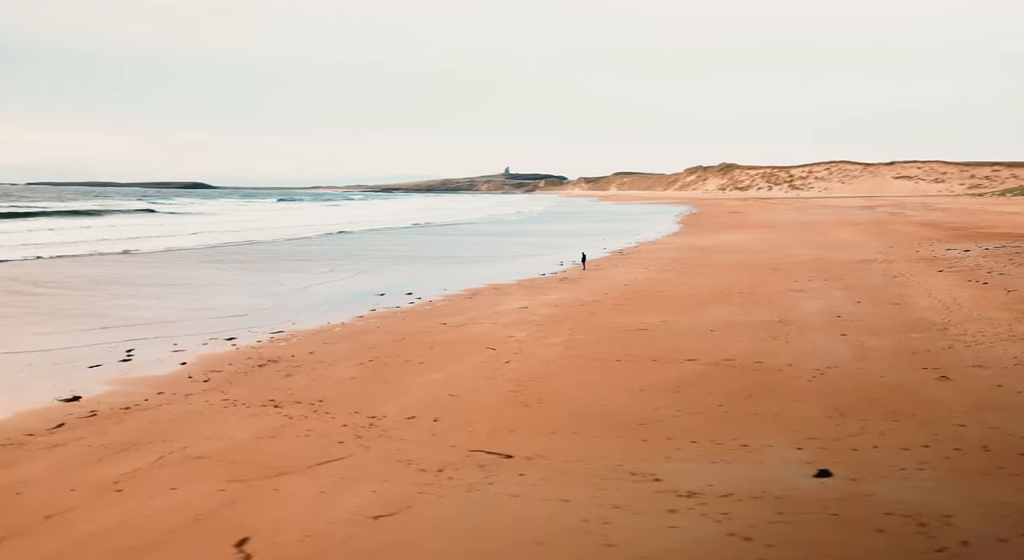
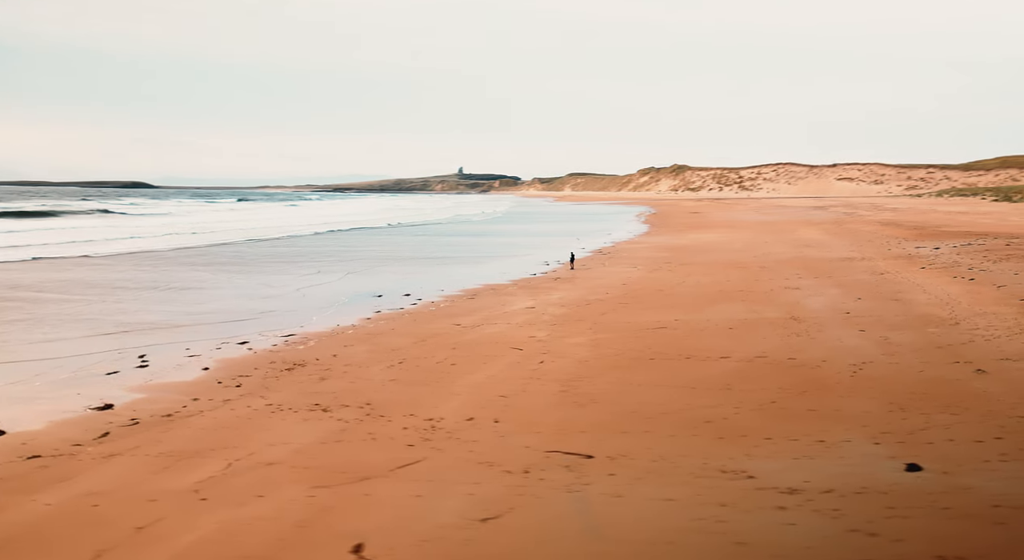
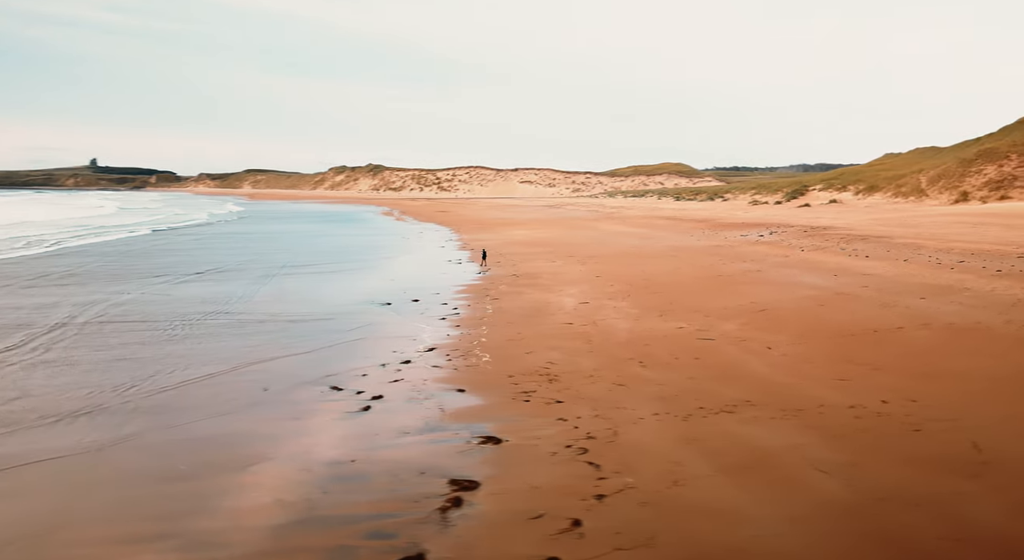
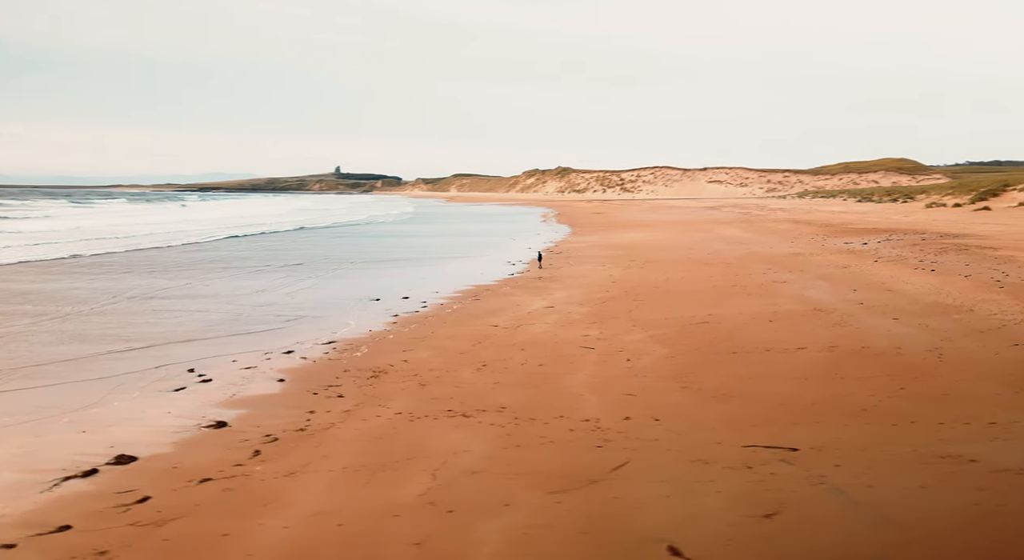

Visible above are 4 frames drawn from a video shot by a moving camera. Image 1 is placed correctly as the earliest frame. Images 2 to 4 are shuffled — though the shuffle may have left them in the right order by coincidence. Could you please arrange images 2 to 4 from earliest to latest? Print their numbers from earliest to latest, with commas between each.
2, 4, 3
